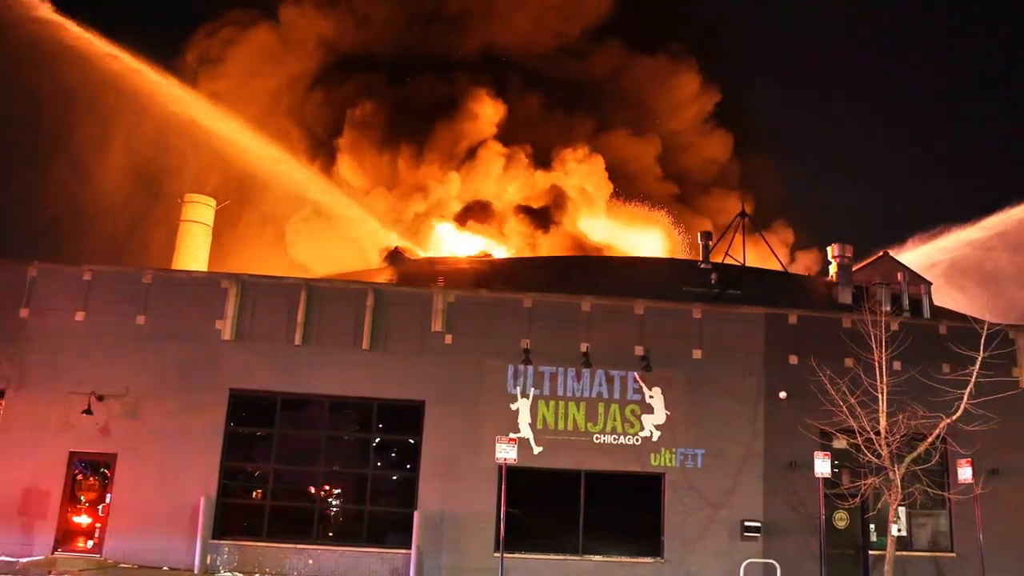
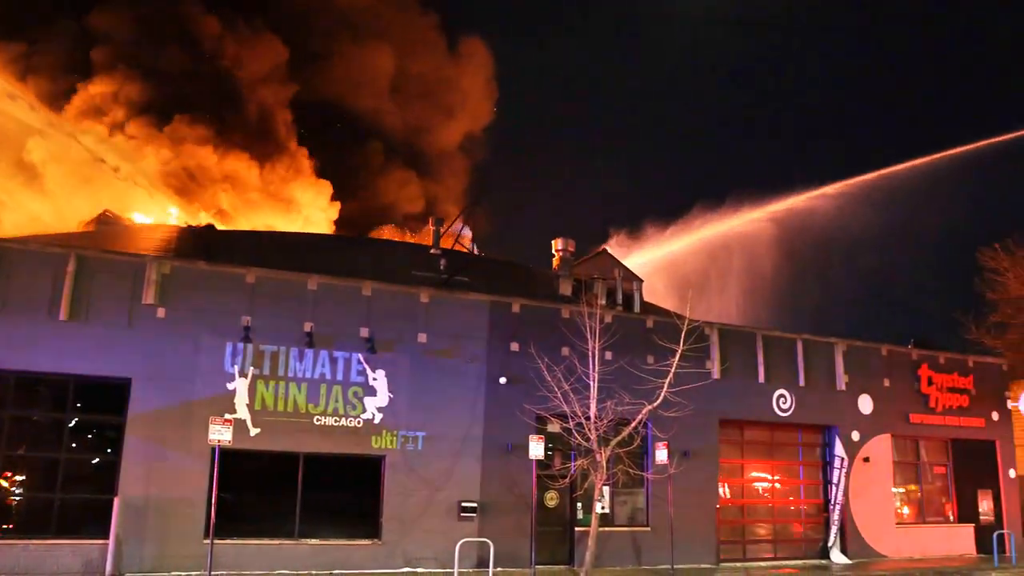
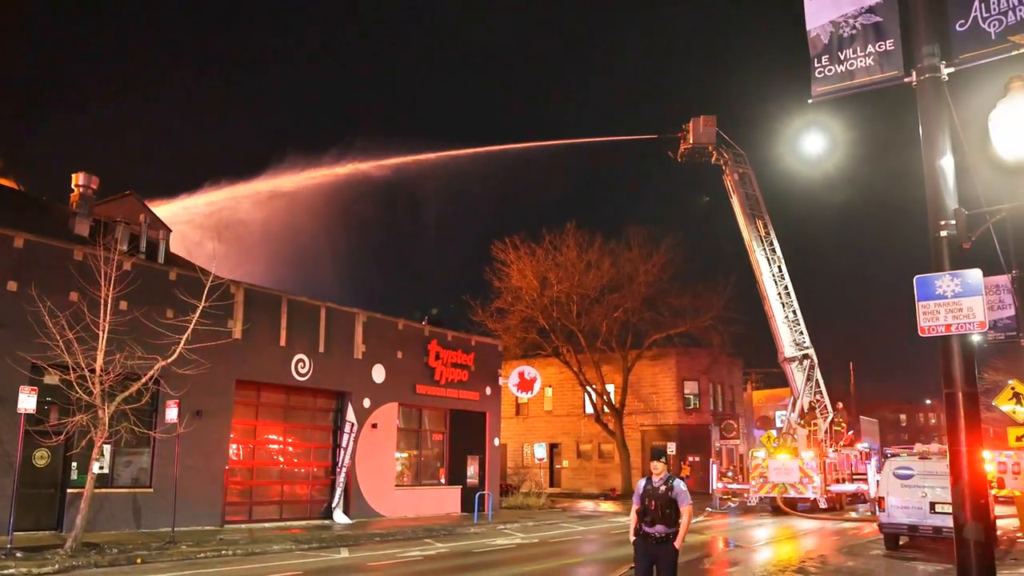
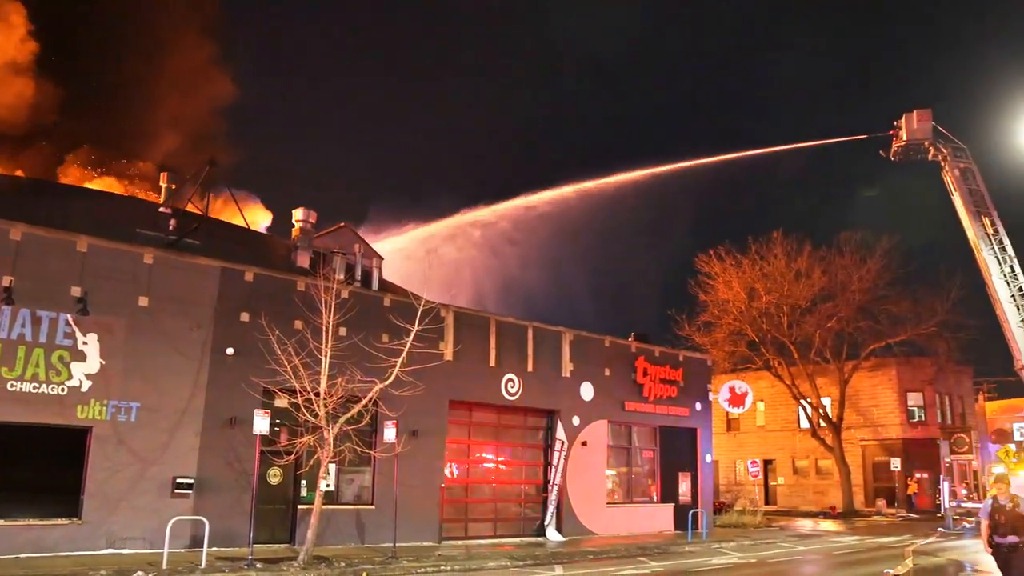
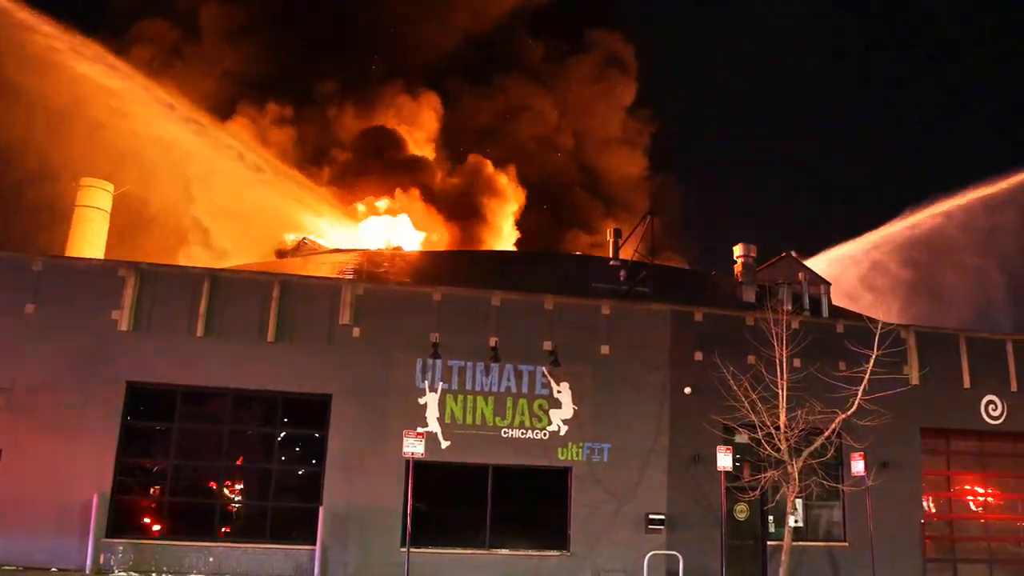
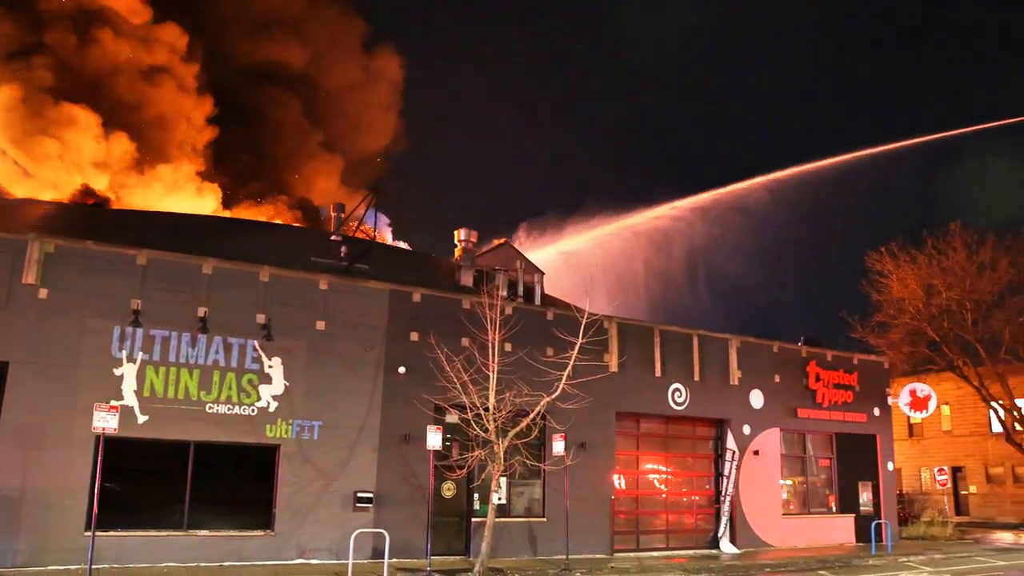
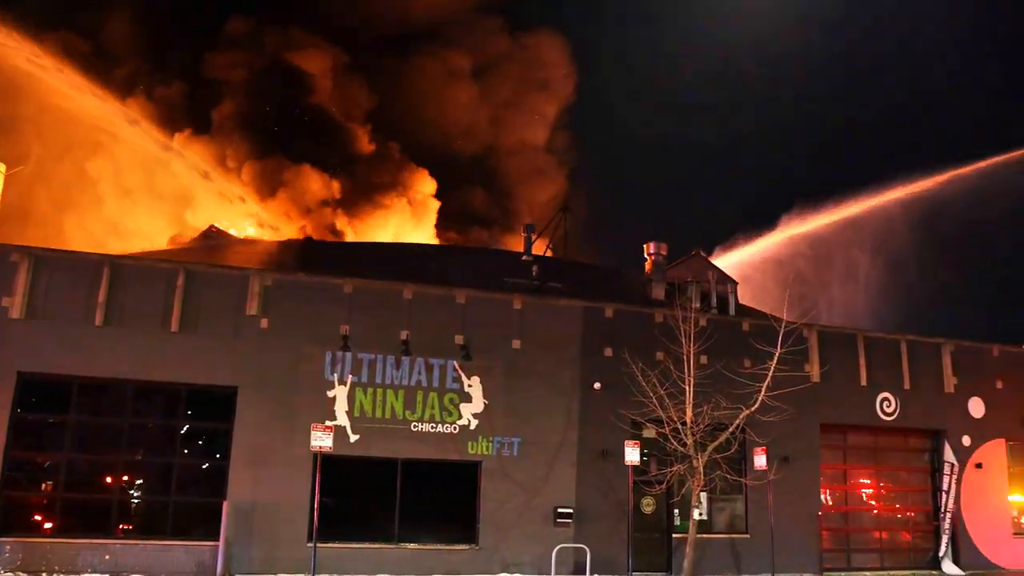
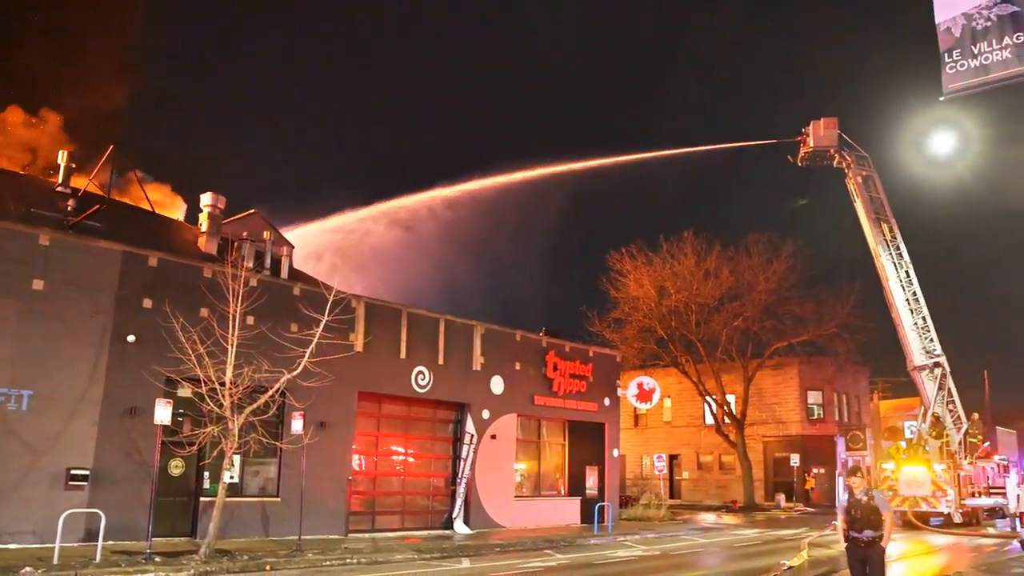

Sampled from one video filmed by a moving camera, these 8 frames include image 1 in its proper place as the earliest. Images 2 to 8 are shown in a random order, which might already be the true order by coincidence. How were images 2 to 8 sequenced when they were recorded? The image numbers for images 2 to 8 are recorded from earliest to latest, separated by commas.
5, 7, 2, 6, 4, 8, 3
